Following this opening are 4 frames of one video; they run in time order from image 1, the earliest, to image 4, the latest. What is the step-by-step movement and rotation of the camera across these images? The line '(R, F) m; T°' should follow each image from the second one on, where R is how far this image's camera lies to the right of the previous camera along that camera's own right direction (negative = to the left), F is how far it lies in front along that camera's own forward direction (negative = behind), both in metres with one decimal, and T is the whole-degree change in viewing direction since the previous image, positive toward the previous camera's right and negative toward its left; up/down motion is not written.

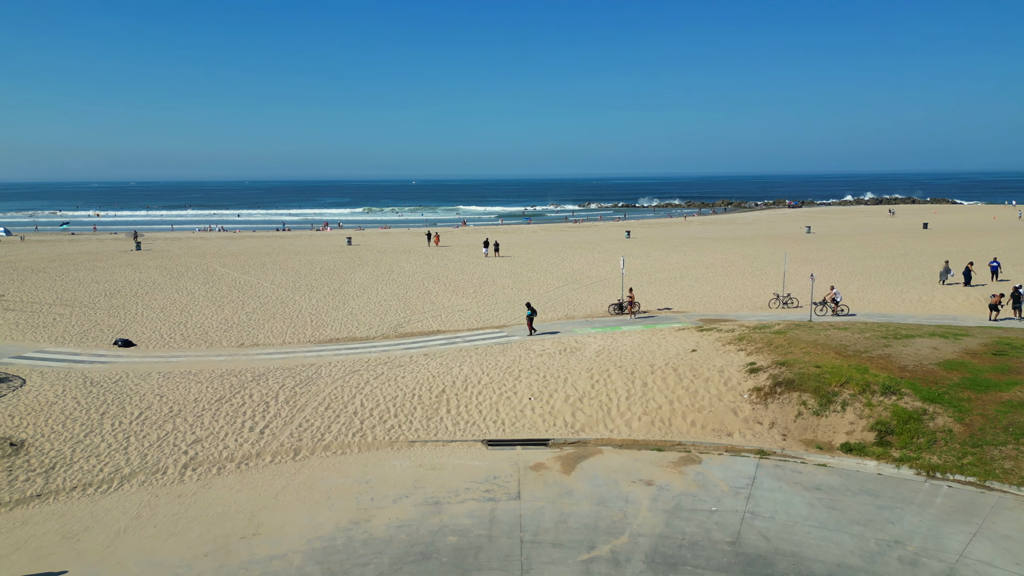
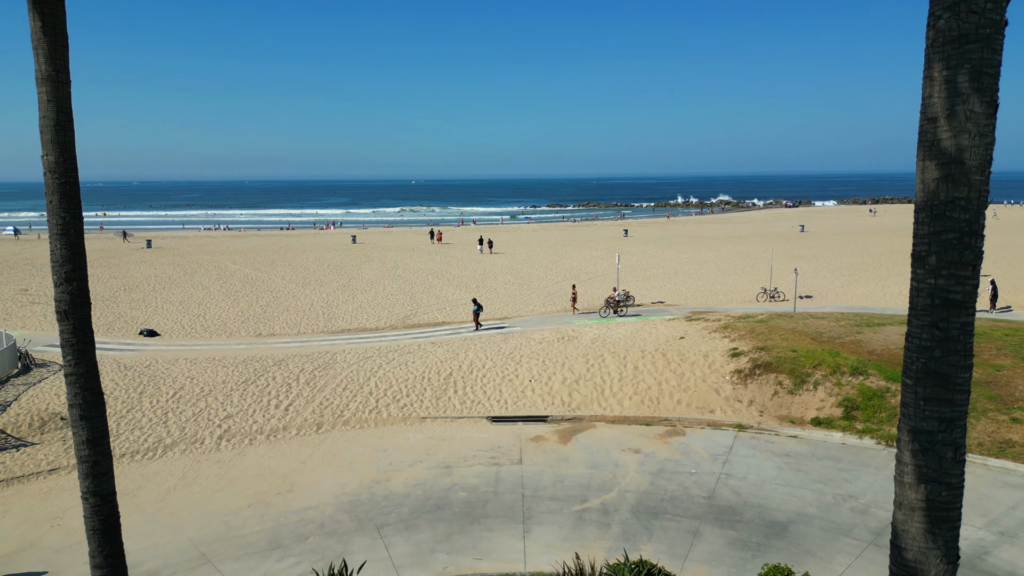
(-0.1, -1.2) m; 0°
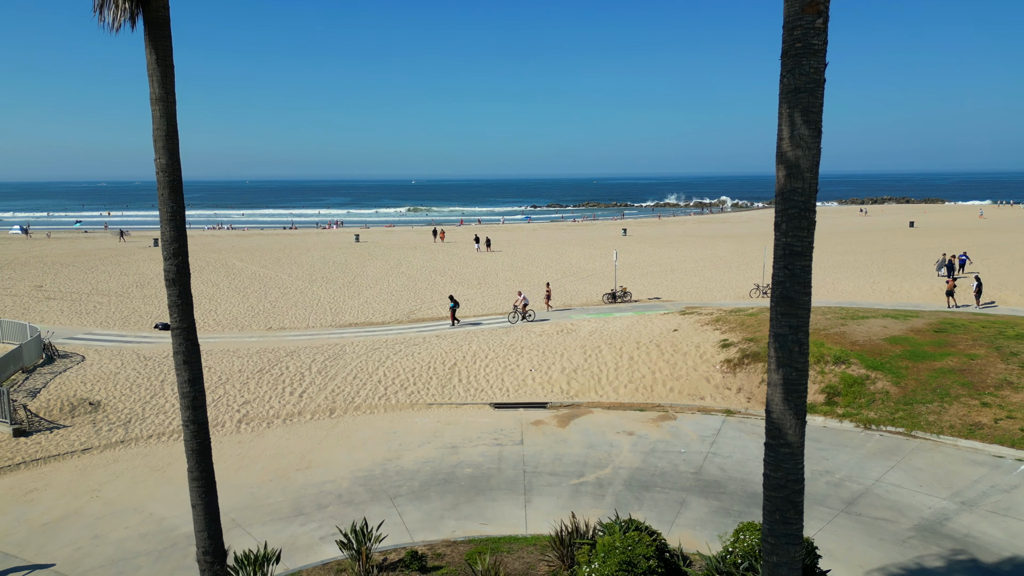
(0.0, -0.8) m; 0°
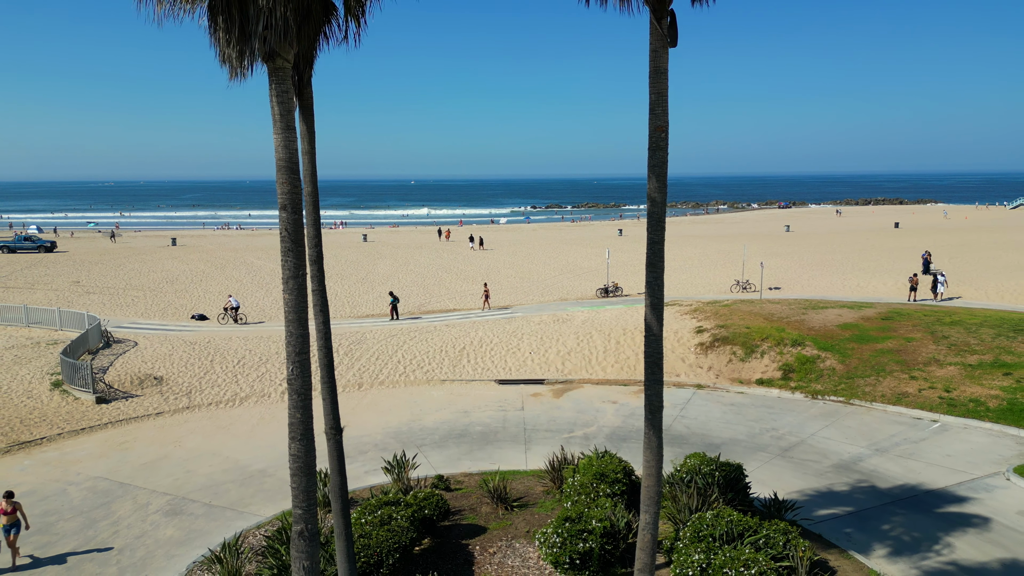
(-0.1, -2.2) m; 0°
